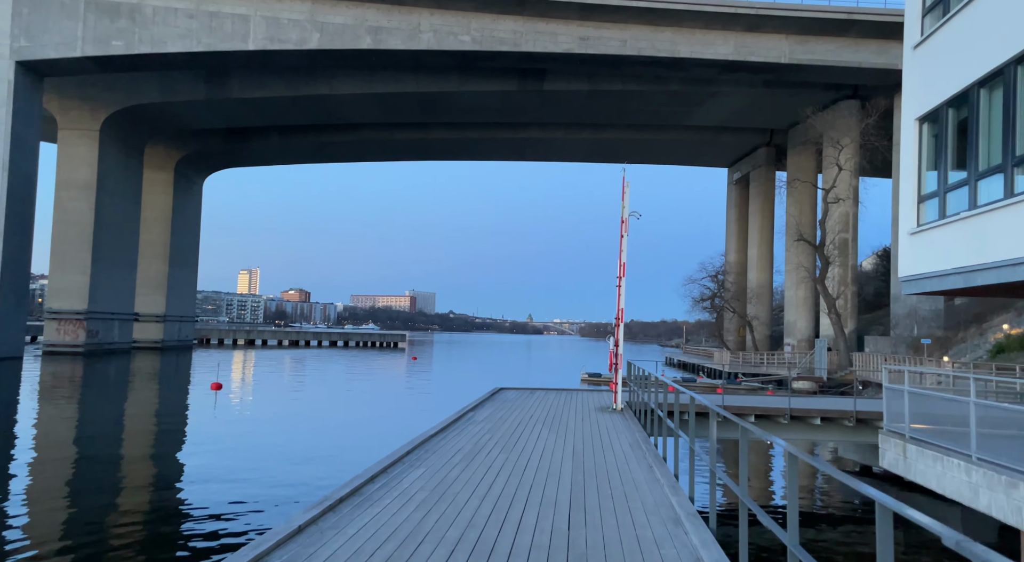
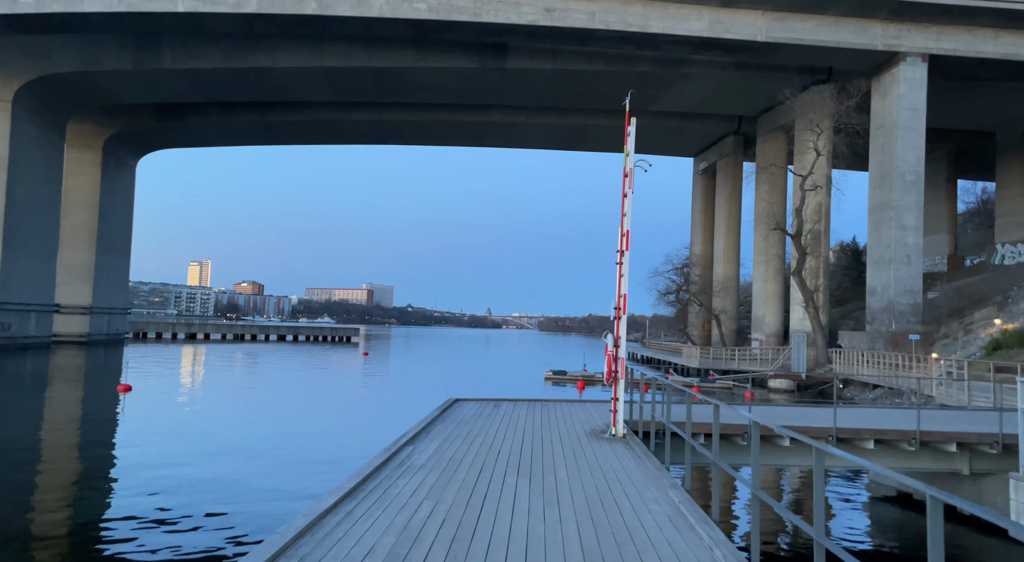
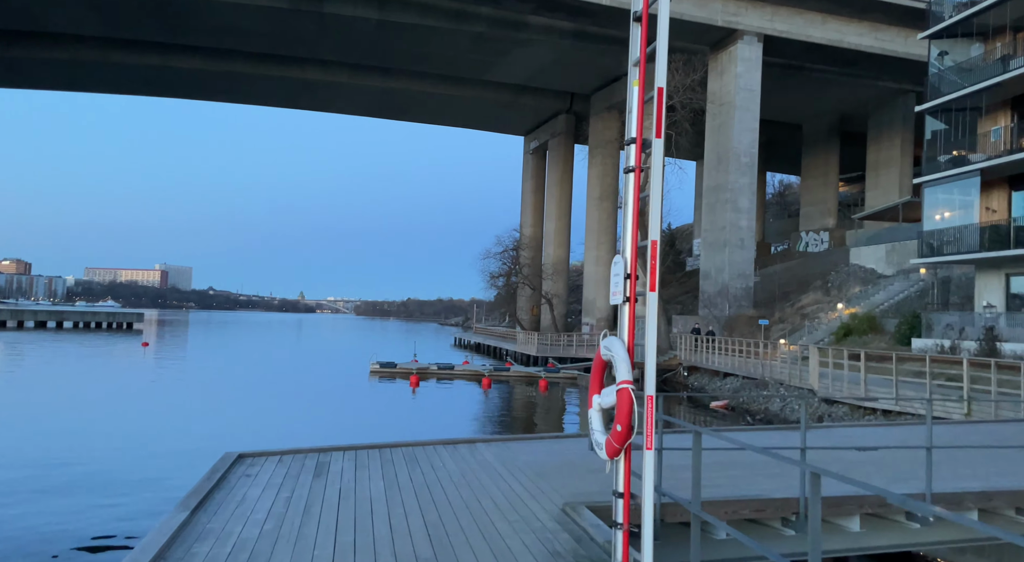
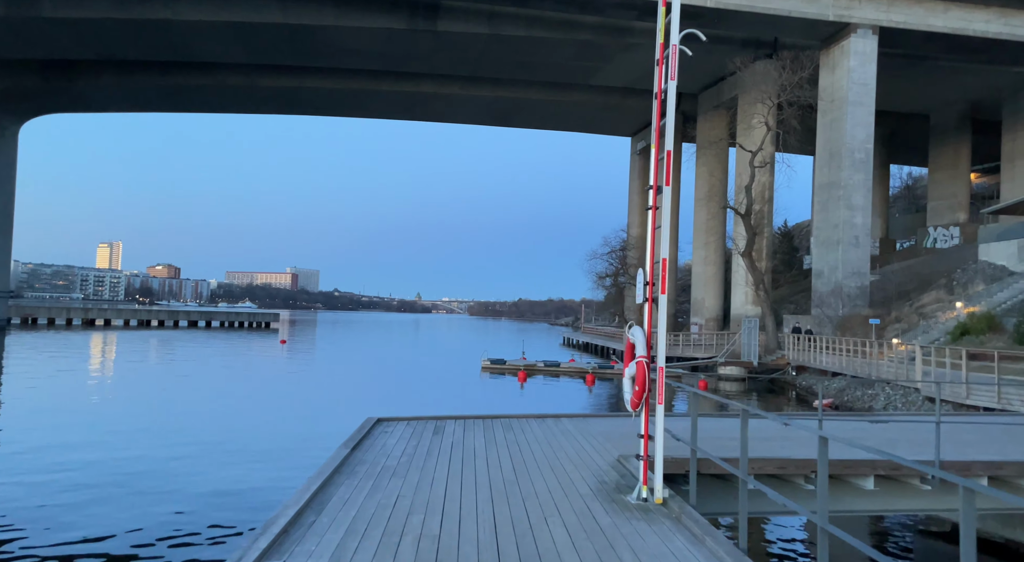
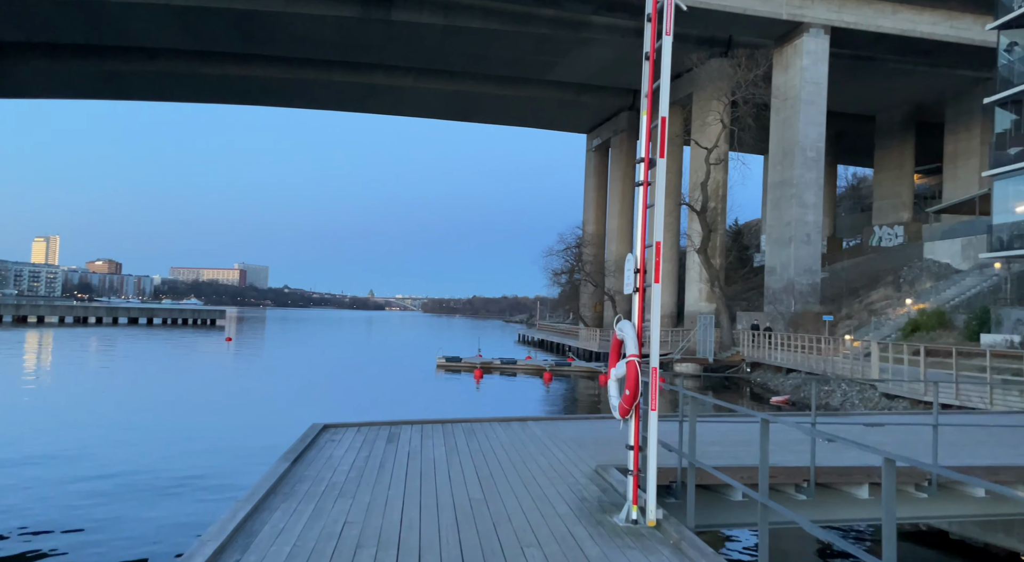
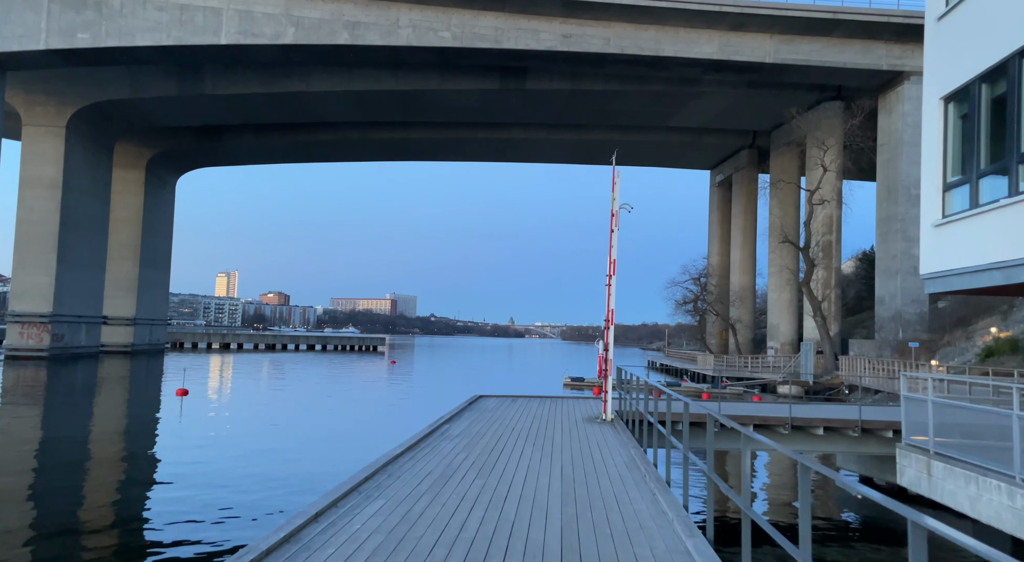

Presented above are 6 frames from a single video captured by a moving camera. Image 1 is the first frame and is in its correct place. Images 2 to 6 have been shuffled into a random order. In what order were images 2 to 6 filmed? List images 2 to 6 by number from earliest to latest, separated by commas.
6, 2, 4, 5, 3
